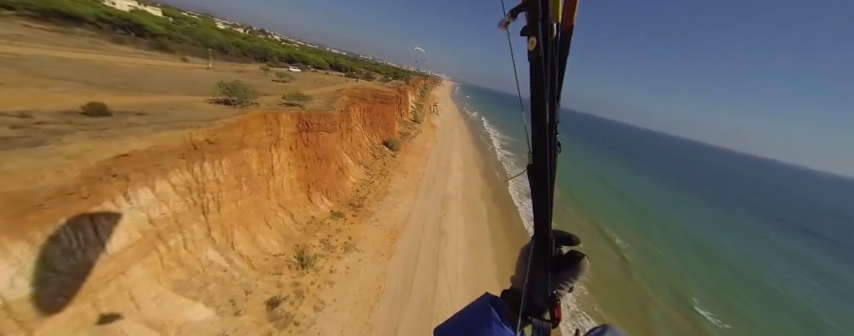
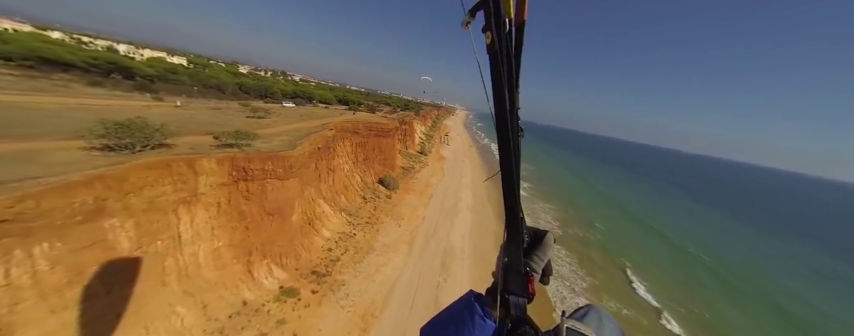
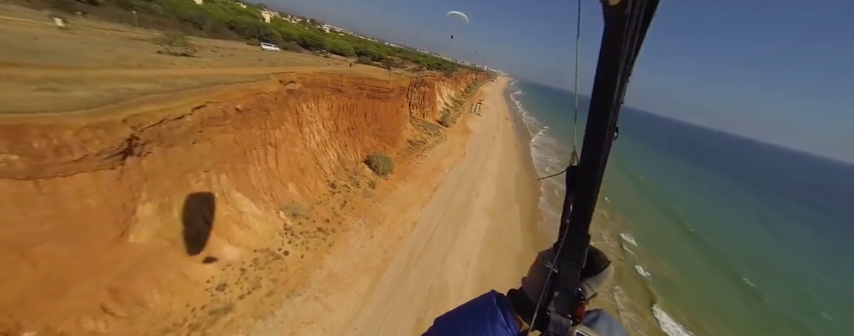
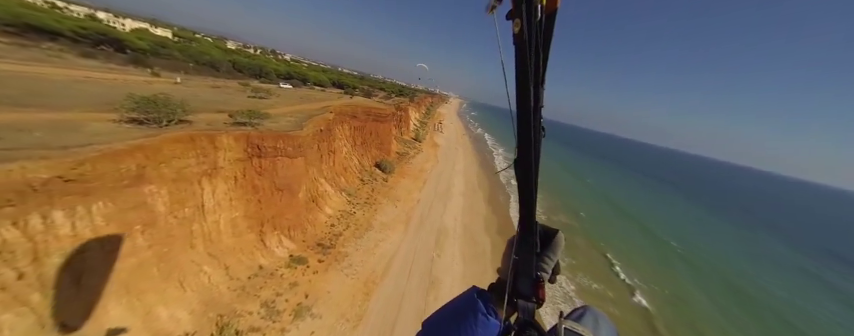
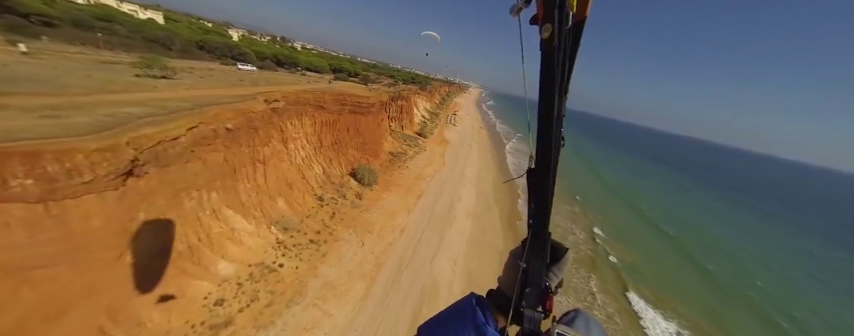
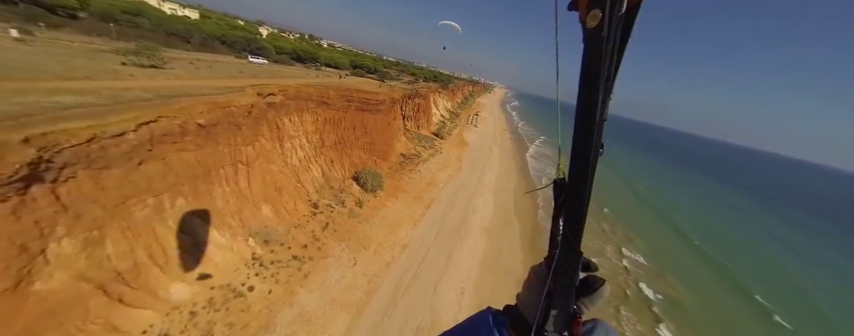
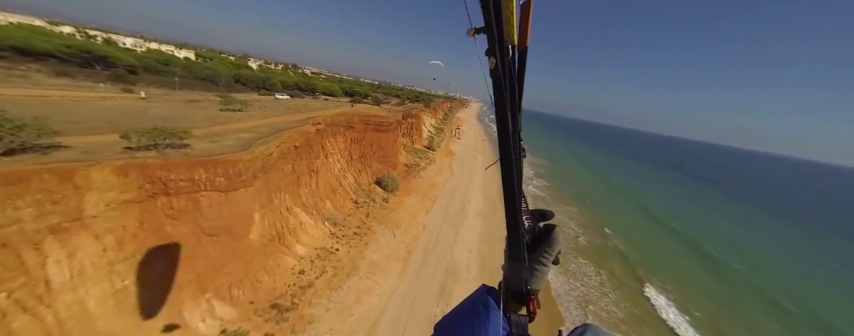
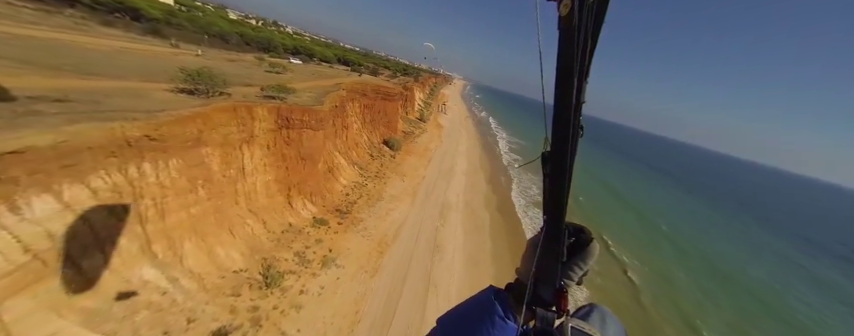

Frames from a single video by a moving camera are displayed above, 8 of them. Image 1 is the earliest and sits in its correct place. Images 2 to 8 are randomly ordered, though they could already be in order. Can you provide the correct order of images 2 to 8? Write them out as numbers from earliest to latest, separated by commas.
8, 4, 2, 7, 5, 3, 6
